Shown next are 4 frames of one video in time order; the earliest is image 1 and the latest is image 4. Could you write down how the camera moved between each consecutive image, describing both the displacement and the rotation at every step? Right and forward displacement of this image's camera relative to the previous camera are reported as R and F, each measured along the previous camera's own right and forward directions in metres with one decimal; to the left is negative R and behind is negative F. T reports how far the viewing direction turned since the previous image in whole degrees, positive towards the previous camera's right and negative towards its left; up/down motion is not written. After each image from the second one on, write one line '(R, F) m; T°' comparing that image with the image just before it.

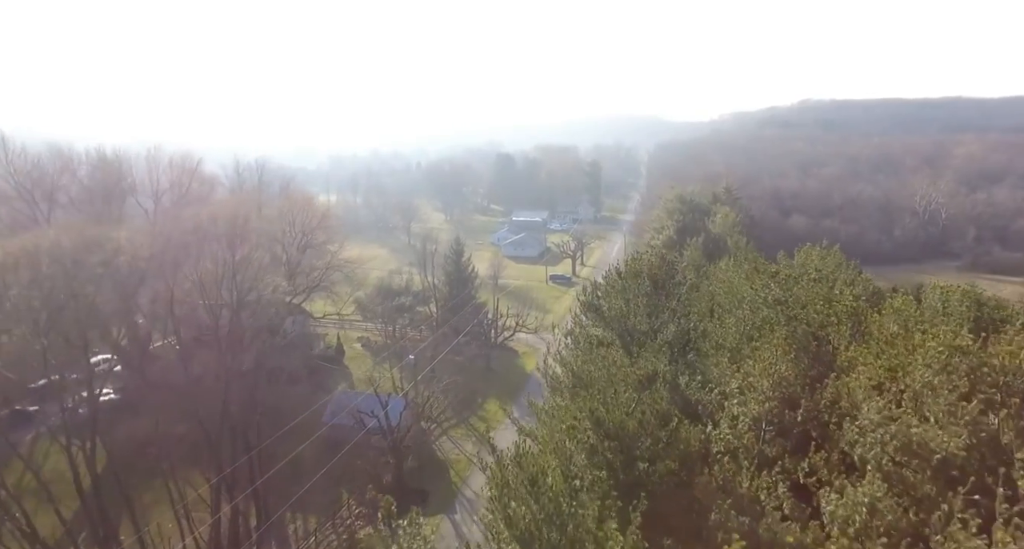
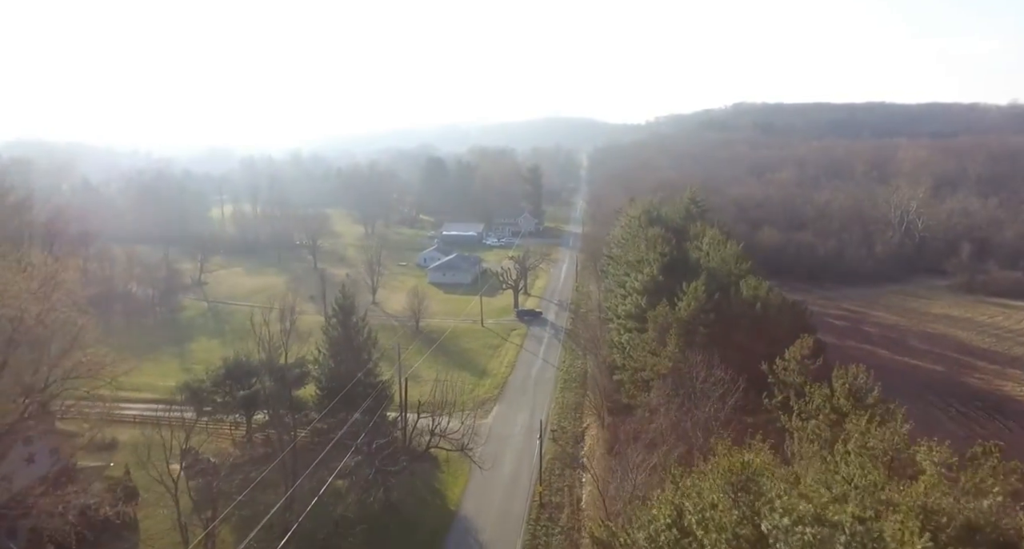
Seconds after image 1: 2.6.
(+0.6, +8.3) m; +6°
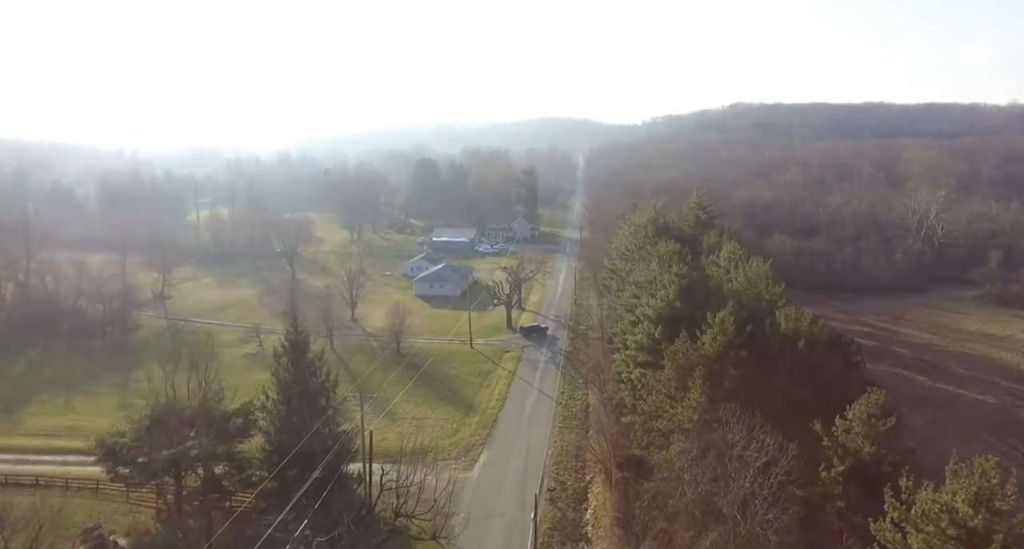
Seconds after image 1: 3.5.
(+0.2, +3.1) m; 0°
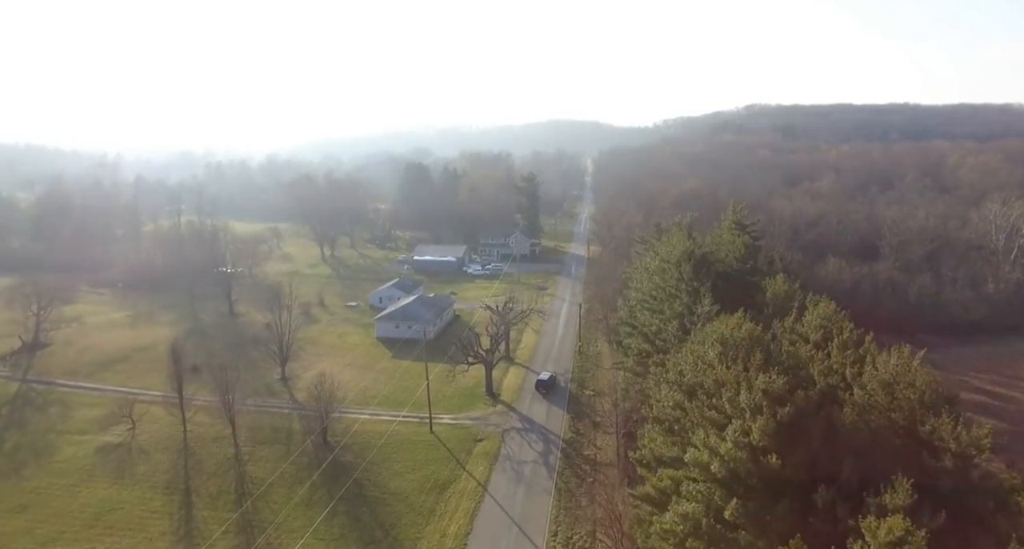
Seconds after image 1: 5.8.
(+1.0, +8.0) m; -1°
